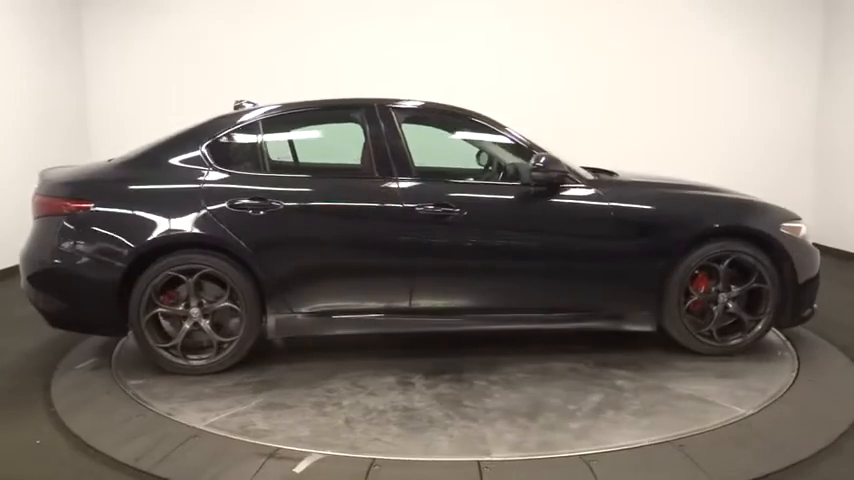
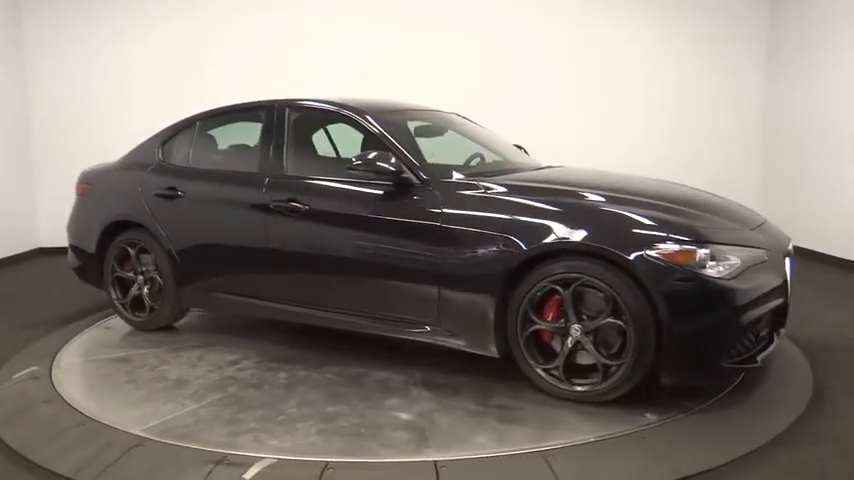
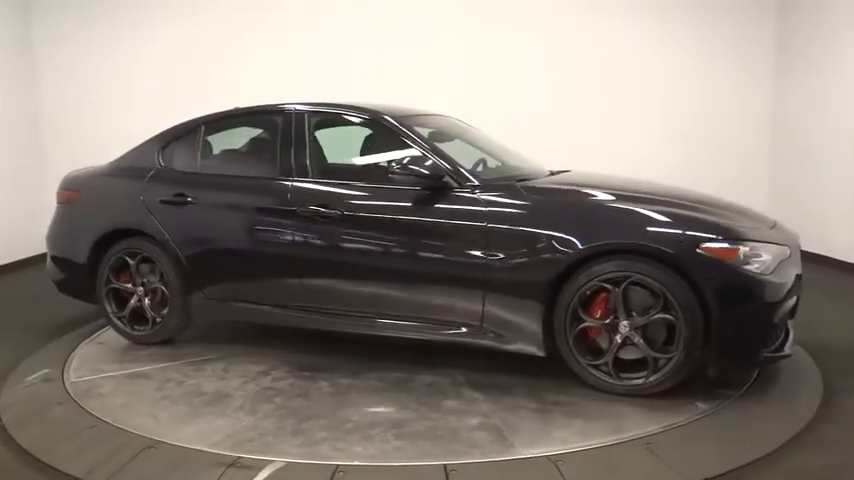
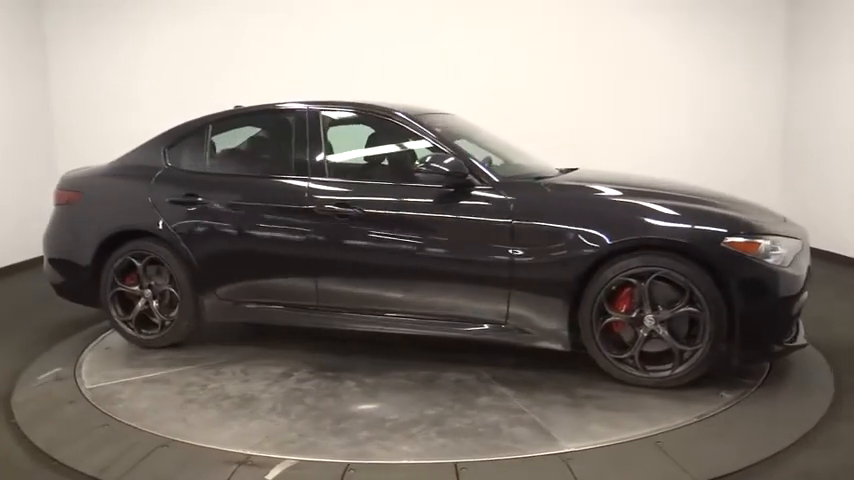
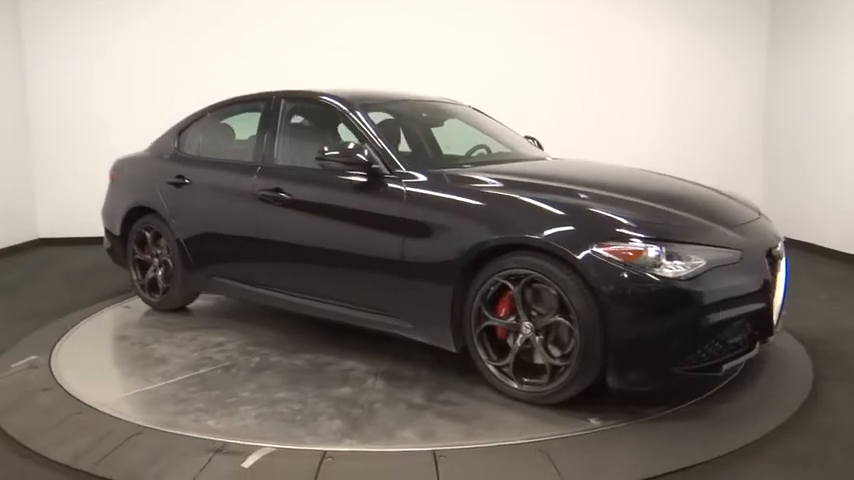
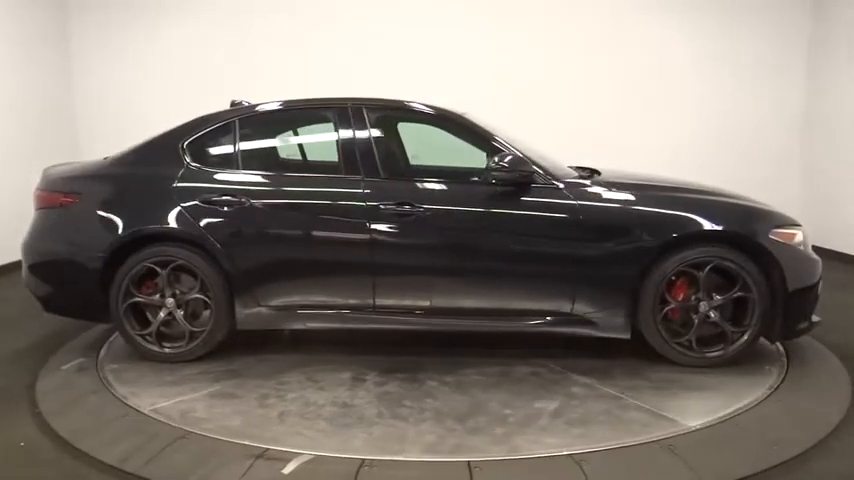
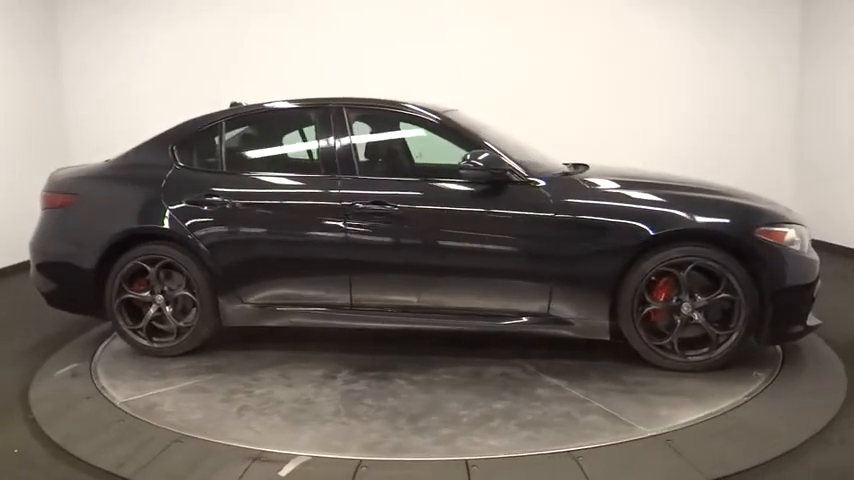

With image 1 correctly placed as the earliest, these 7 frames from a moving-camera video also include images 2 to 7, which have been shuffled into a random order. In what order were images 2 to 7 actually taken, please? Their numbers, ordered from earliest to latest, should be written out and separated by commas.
6, 7, 4, 3, 2, 5
